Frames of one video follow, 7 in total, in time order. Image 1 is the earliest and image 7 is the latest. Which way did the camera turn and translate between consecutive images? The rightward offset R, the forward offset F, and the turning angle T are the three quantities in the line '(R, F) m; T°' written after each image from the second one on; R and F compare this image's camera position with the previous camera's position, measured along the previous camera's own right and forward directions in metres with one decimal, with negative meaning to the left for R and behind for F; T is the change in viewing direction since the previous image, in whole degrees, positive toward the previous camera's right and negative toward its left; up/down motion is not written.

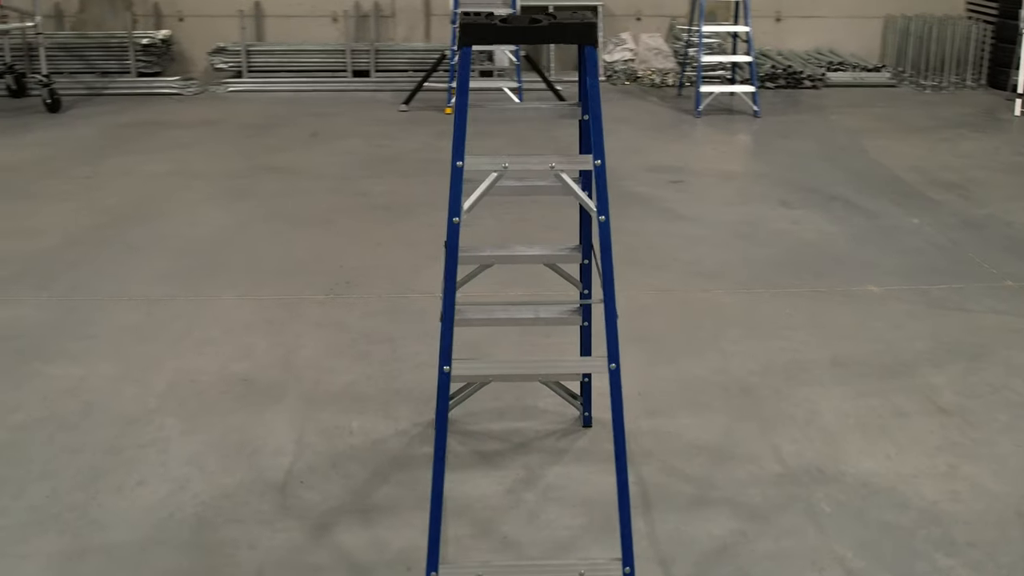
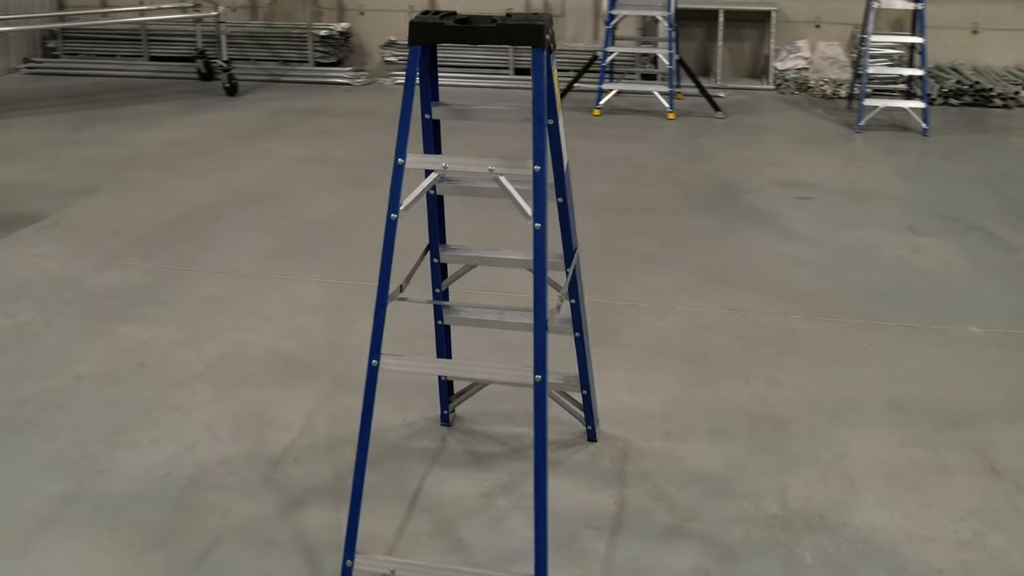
(+0.6, +0.1) m; -13°
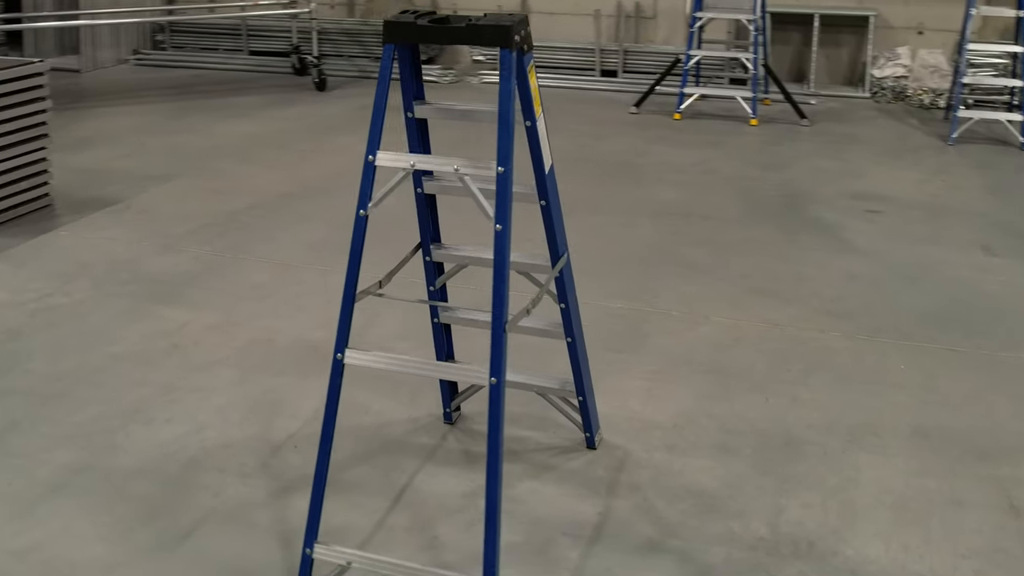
(+0.3, 0.0) m; -7°
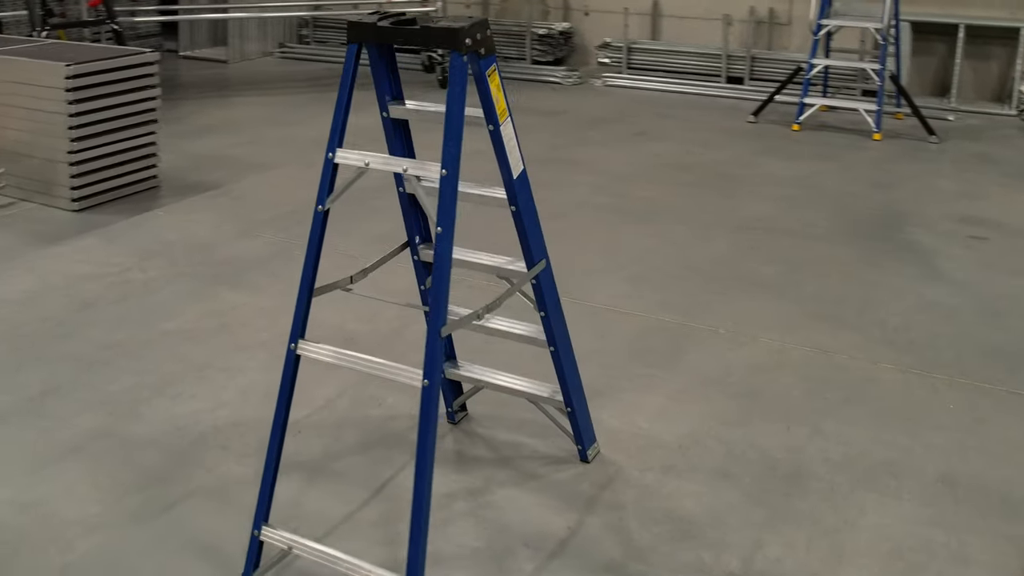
(+0.4, +0.1) m; -10°
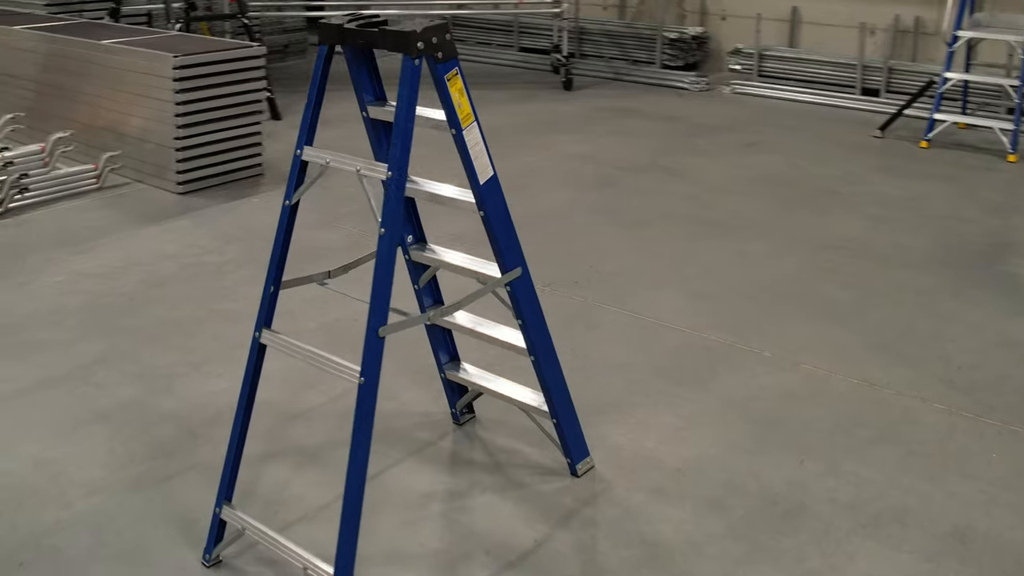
(+0.4, +0.1) m; -10°
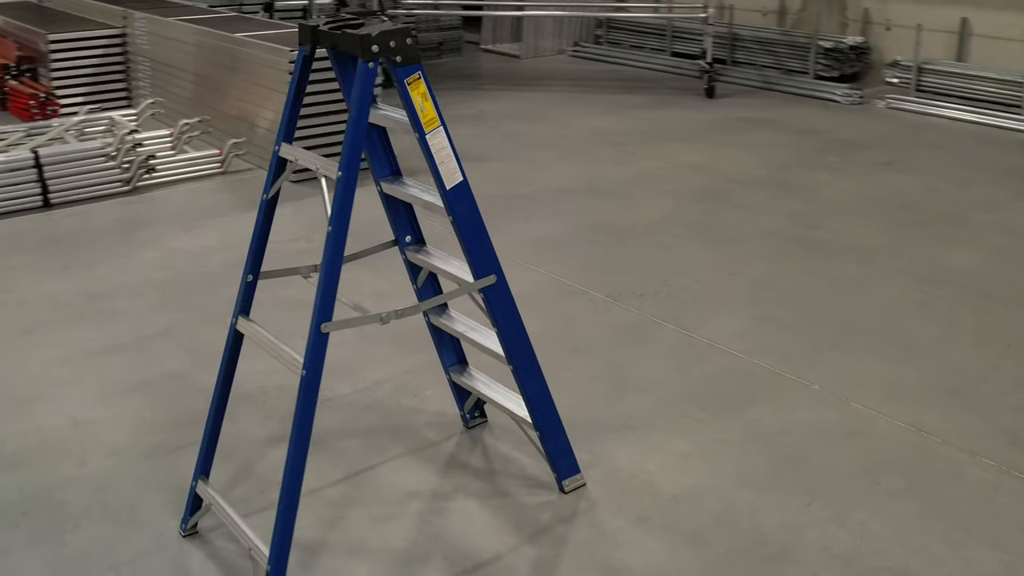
(+0.5, +0.1) m; -11°
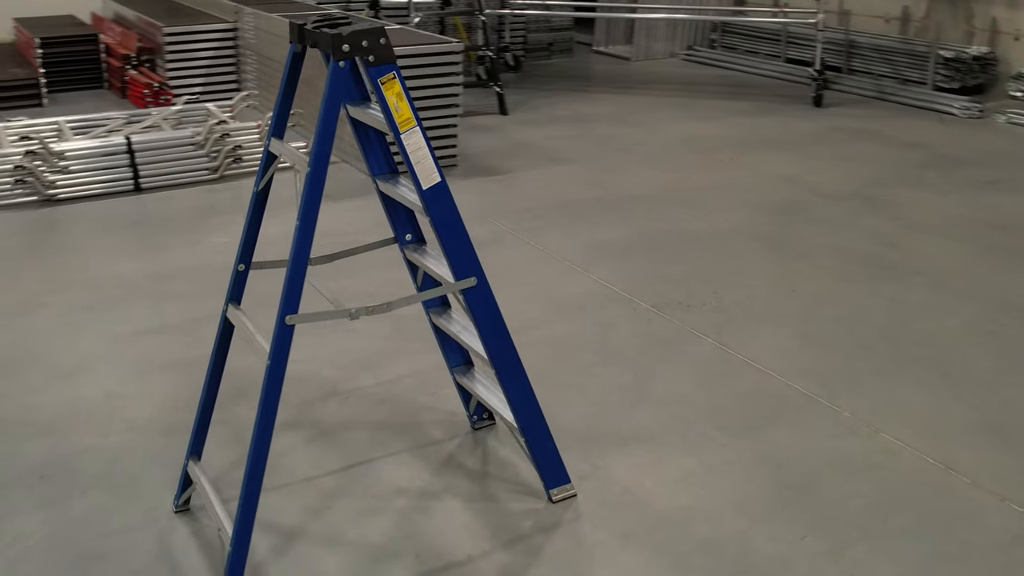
(+0.4, 0.0) m; -8°
